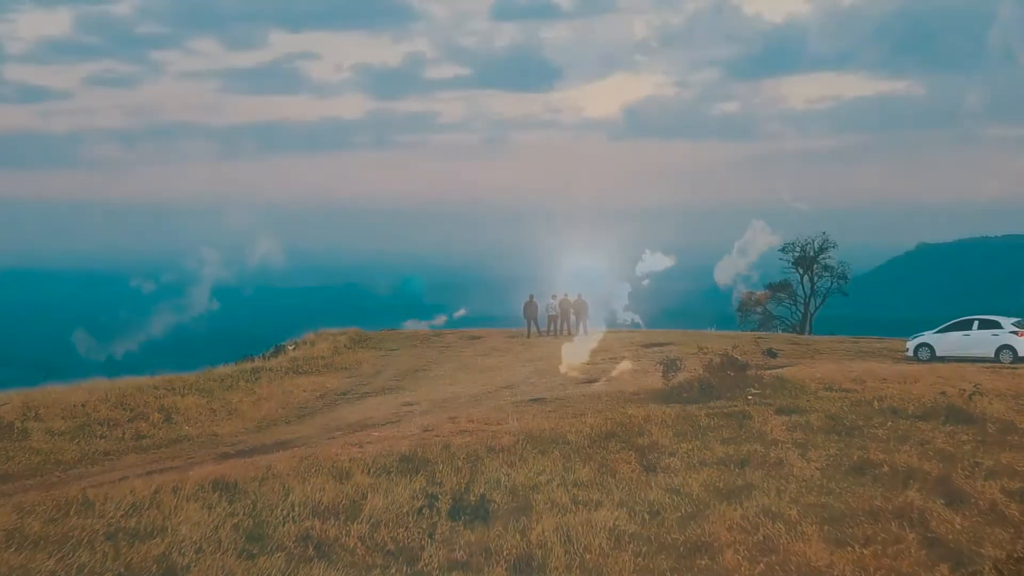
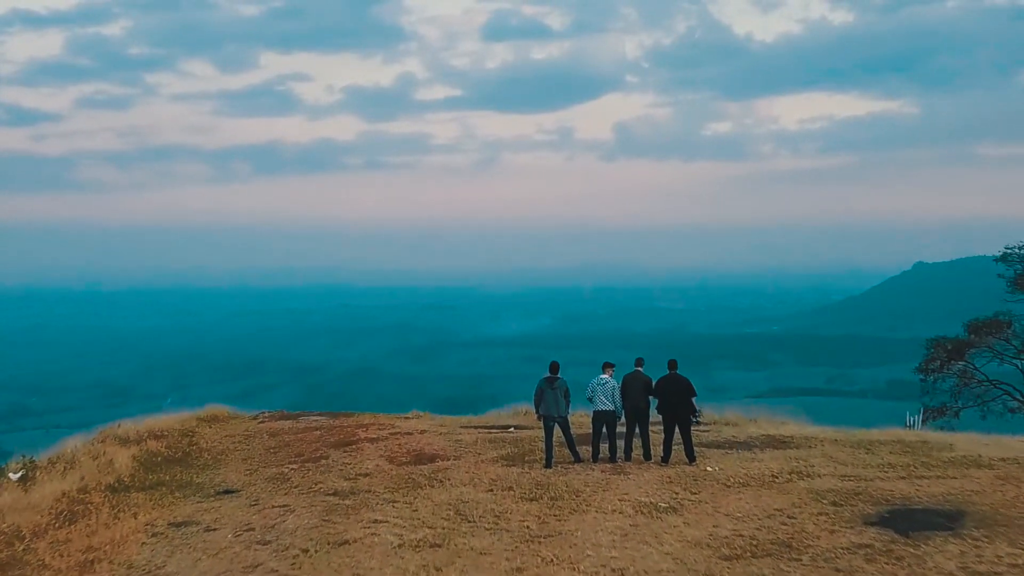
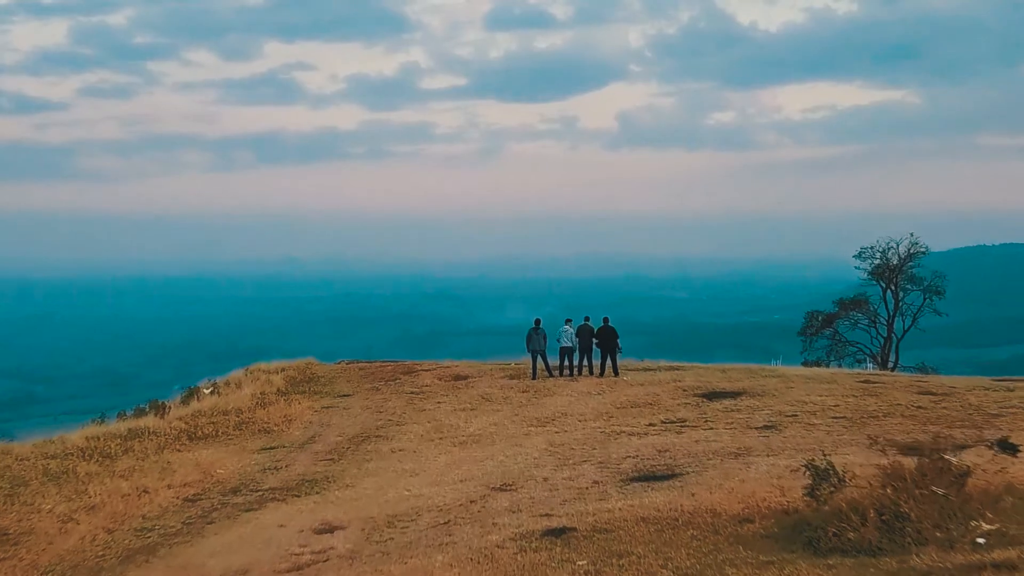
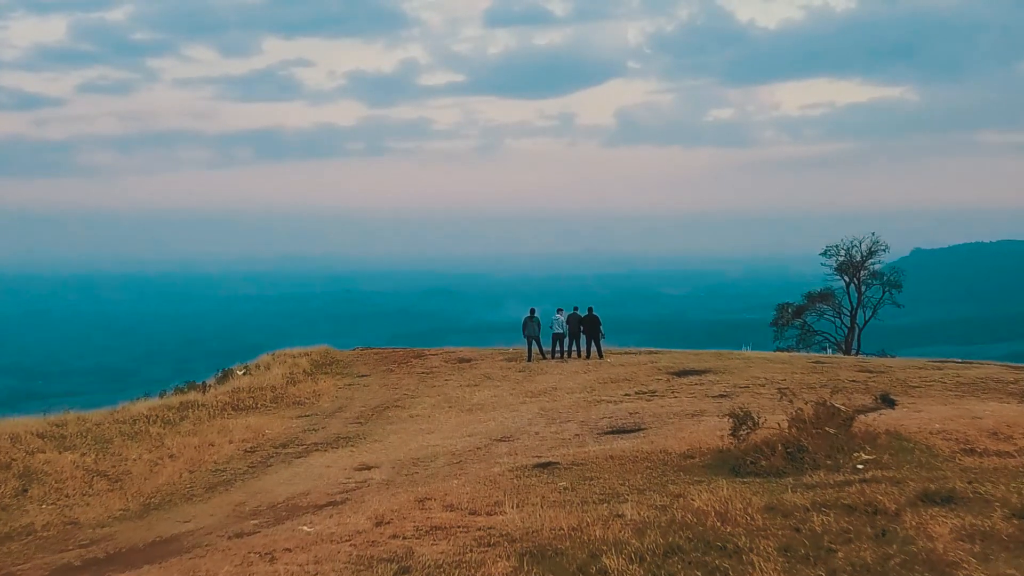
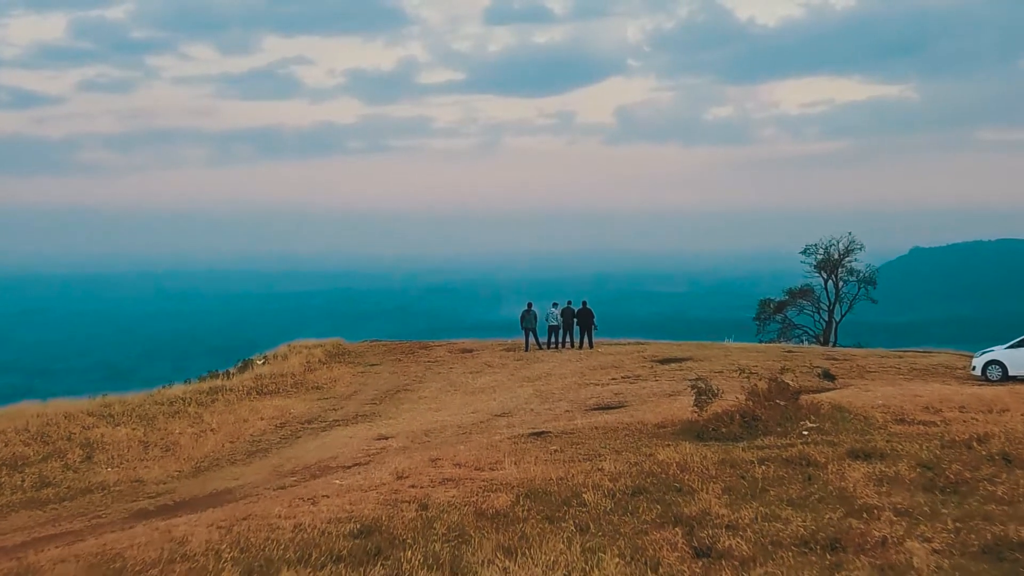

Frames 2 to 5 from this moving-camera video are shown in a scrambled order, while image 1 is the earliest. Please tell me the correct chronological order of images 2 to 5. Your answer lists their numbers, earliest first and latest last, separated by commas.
5, 4, 3, 2
